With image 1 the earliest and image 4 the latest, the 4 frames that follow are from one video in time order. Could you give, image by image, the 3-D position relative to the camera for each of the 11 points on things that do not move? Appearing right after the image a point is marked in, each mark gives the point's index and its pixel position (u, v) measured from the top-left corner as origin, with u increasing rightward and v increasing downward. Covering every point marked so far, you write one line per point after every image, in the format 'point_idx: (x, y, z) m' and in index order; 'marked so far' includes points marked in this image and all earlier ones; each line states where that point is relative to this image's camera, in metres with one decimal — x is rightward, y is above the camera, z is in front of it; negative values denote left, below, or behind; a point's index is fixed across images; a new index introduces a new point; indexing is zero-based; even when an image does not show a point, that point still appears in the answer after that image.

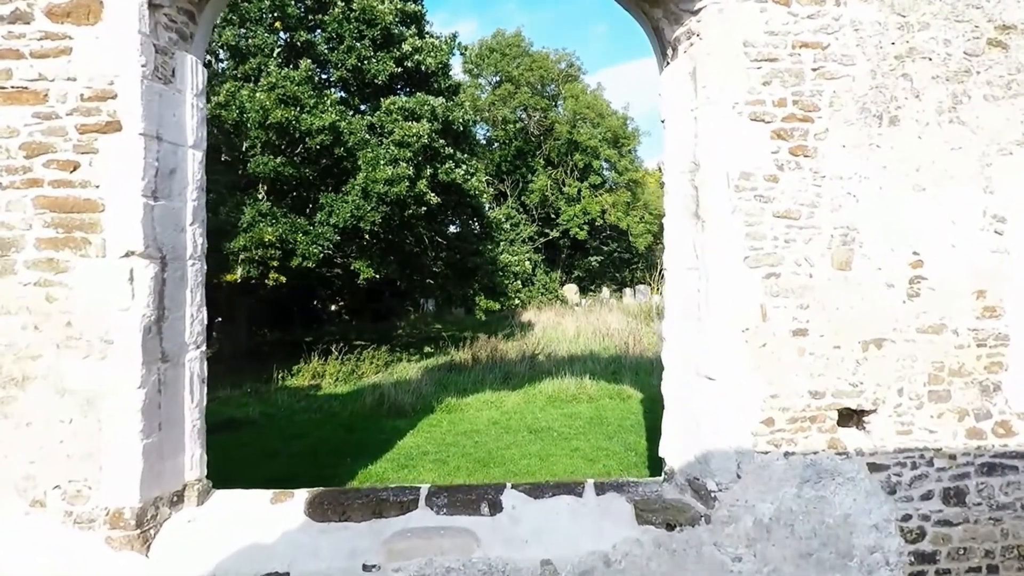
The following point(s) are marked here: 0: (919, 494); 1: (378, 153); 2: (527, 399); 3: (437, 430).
0: (+1.9, -1.0, +3.0) m
1: (-1.8, +1.8, +8.6) m
2: (+0.2, -1.2, +6.9) m
3: (-0.7, -1.3, +6.0) m
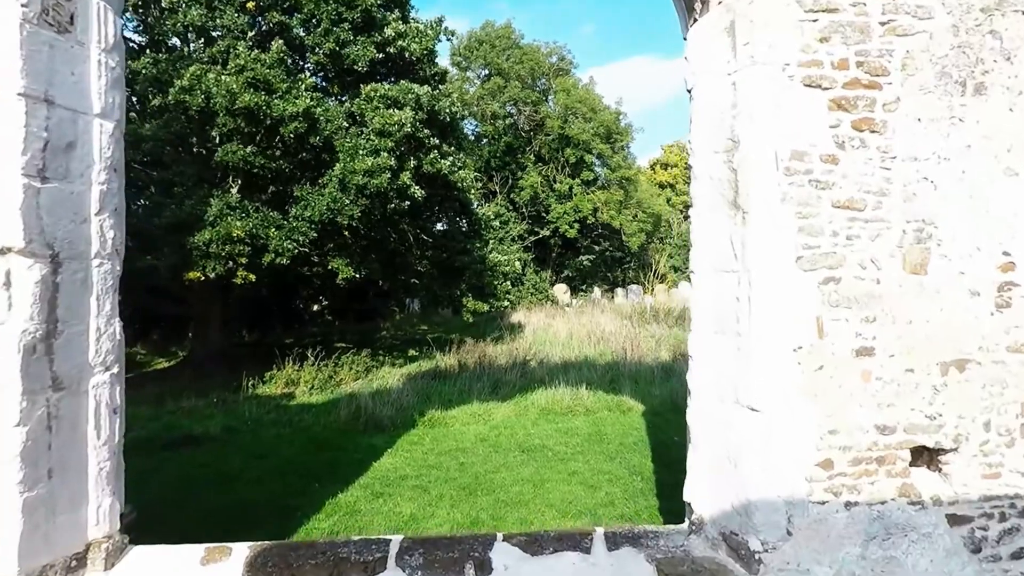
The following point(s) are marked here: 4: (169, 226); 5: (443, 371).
0: (+1.9, -1.0, +2.4) m
1: (-1.9, +1.8, +7.9) m
2: (+0.1, -1.2, +6.3) m
3: (-0.8, -1.4, +5.4) m
4: (-4.1, +0.7, +7.5) m
5: (-0.9, -1.0, +8.0) m
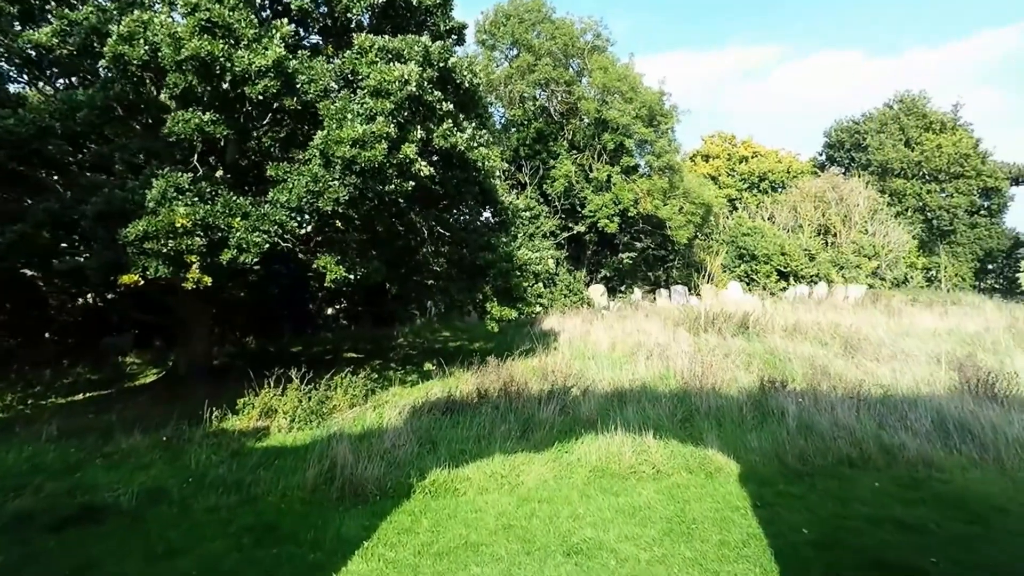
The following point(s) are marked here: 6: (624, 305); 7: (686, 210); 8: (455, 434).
0: (+1.9, -1.1, +0.4) m
1: (-1.6, +1.8, +6.1) m
2: (+0.3, -1.3, +4.4) m
3: (-0.6, -1.4, +3.5) m
4: (-3.8, +0.7, +5.8) m
5: (-0.5, -1.1, +6.2) m
6: (+2.8, -0.4, +15.9) m
7: (+4.9, +2.2, +18.1) m
8: (-0.5, -1.2, +5.1) m
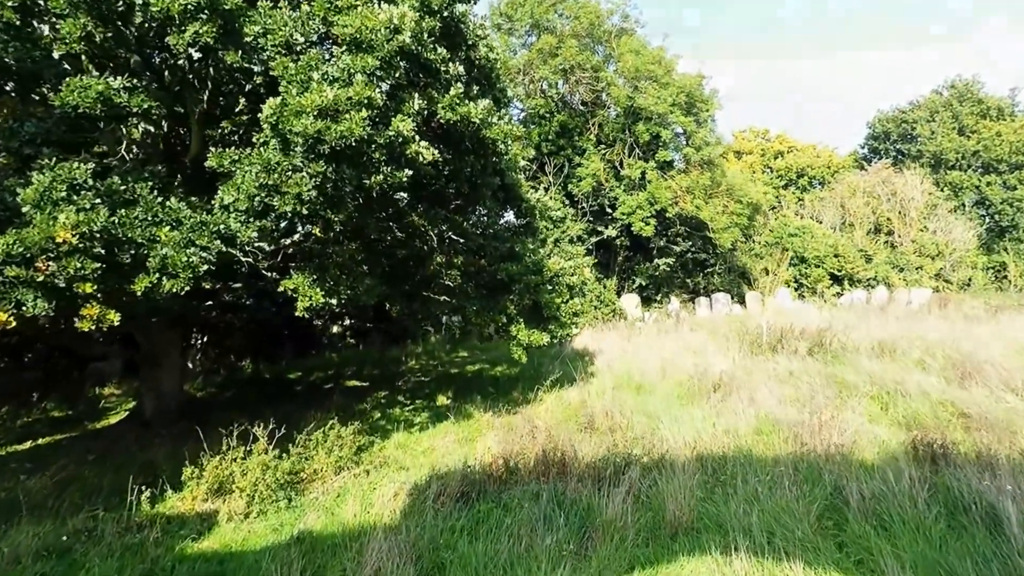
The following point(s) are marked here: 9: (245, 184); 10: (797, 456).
0: (+2.1, -1.1, -1.5) m
1: (-1.4, +1.5, +4.4) m
2: (+0.6, -1.4, +2.6) m
3: (-0.4, -1.6, +1.7) m
4: (-3.5, +0.4, +4.1) m
5: (-0.2, -1.3, +4.4) m
6: (+3.3, -0.7, +14.0) m
7: (+5.5, +2.0, +16.1) m
8: (-0.2, -1.4, +3.3) m
9: (-1.8, +0.7, +4.3) m
10: (+1.9, -1.1, +4.3) m
